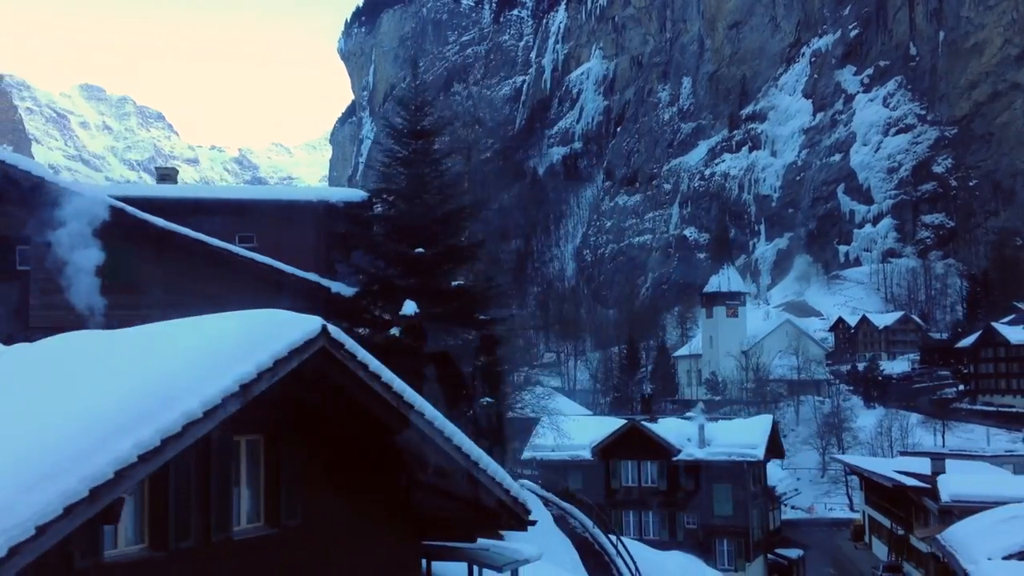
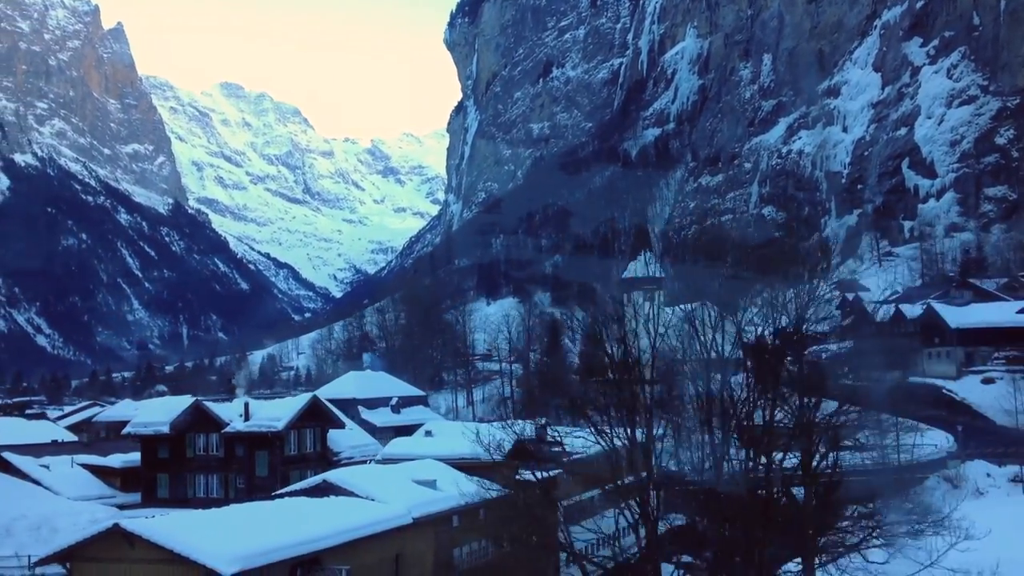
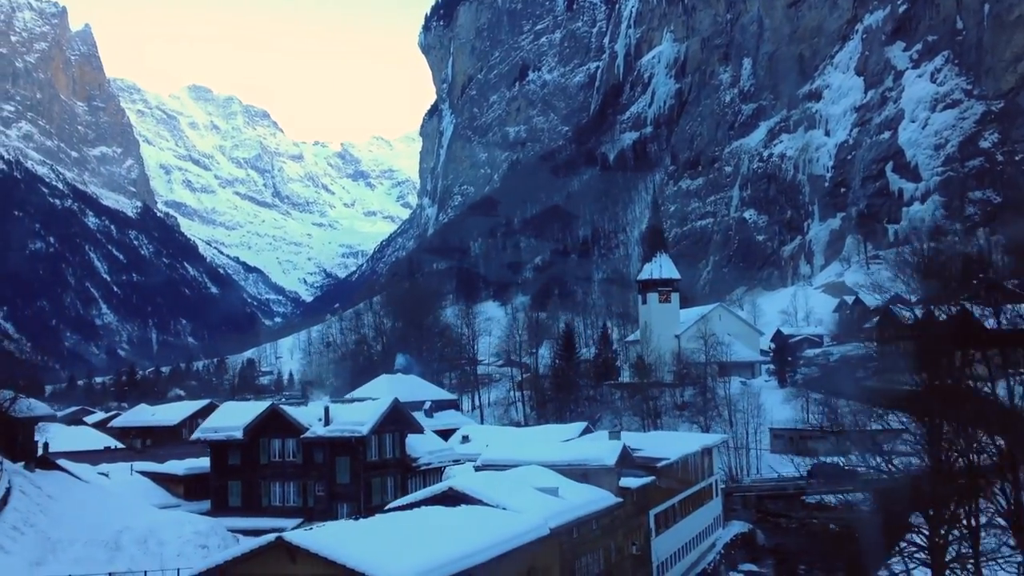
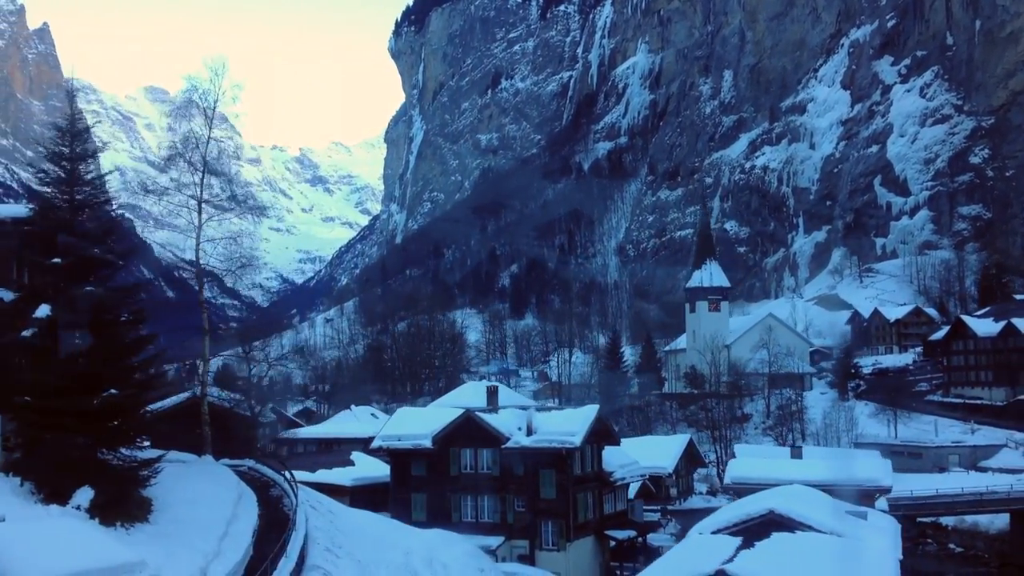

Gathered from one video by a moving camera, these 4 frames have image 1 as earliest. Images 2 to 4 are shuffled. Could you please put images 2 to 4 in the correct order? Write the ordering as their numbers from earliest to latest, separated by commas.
4, 3, 2
